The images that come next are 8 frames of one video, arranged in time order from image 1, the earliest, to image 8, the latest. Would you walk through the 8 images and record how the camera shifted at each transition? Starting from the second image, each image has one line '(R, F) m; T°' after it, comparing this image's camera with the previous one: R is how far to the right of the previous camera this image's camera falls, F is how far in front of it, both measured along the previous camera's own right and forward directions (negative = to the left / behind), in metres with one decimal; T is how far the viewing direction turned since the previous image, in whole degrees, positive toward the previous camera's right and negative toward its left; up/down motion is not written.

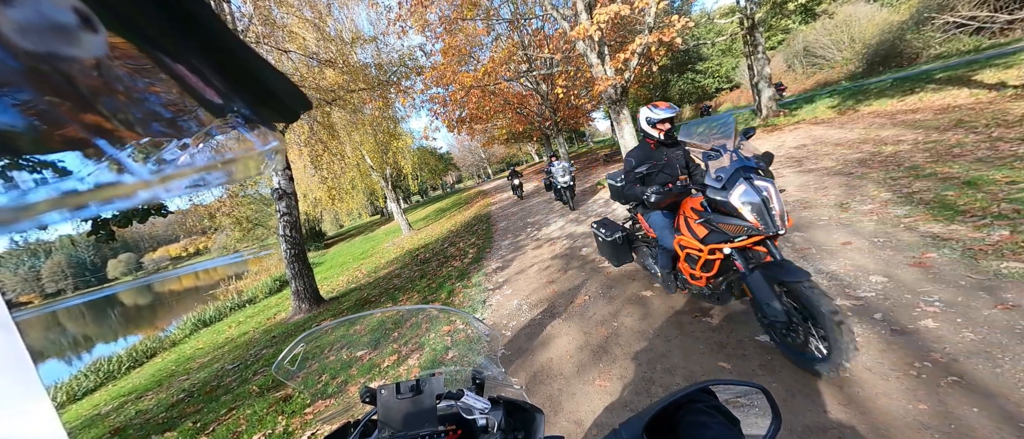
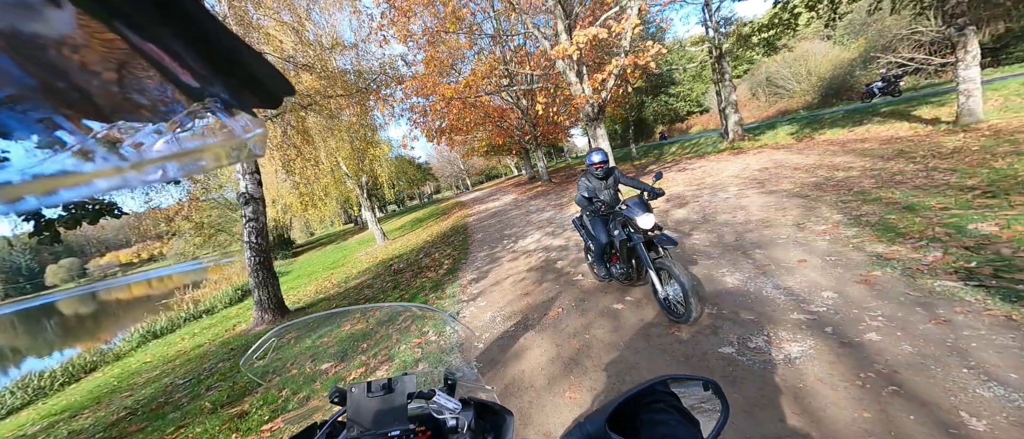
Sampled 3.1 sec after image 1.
(0.0, 0.0) m; +4°
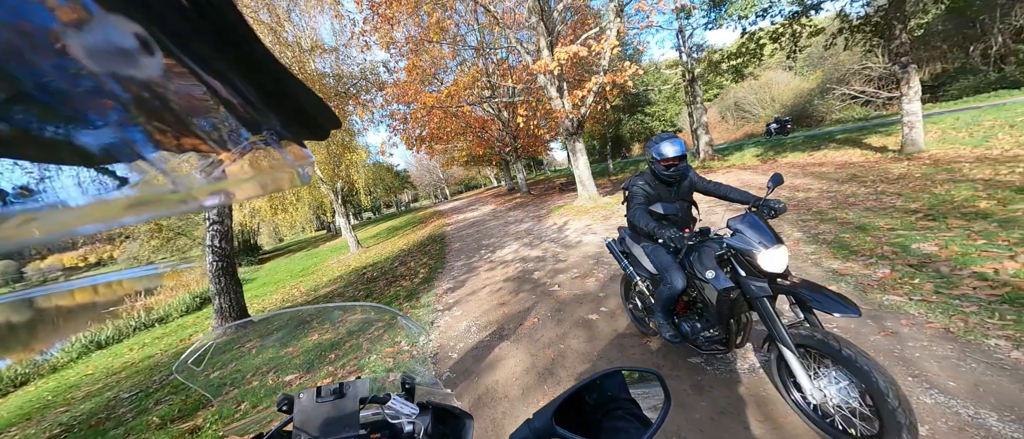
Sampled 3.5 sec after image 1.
(0.0, 0.0) m; +4°
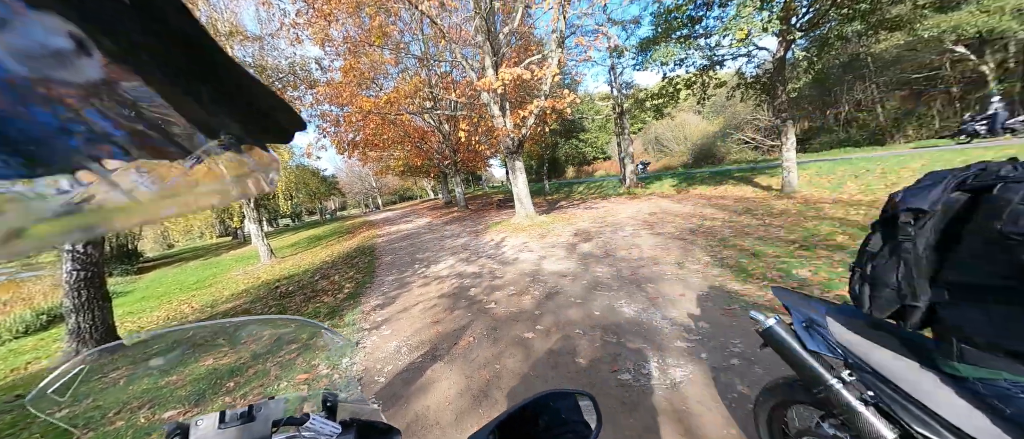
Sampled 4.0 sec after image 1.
(0.0, 0.0) m; +11°
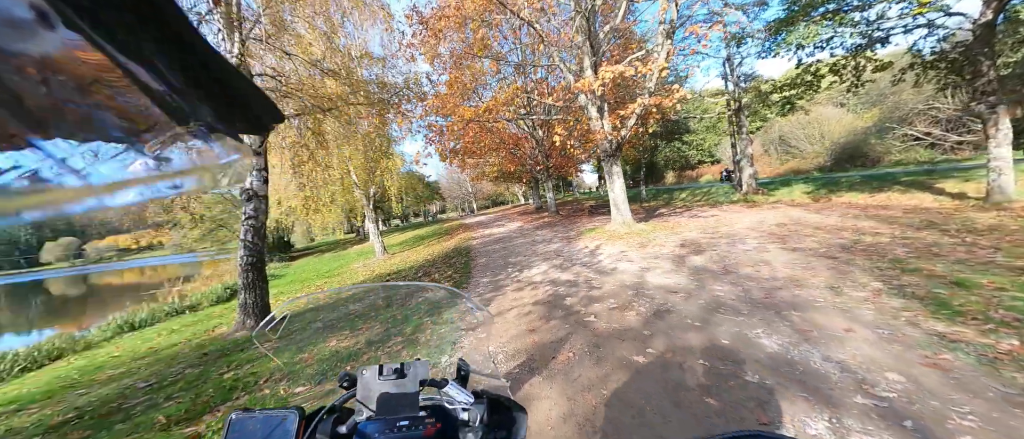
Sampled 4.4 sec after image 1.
(-0.2, +0.3) m; -15°
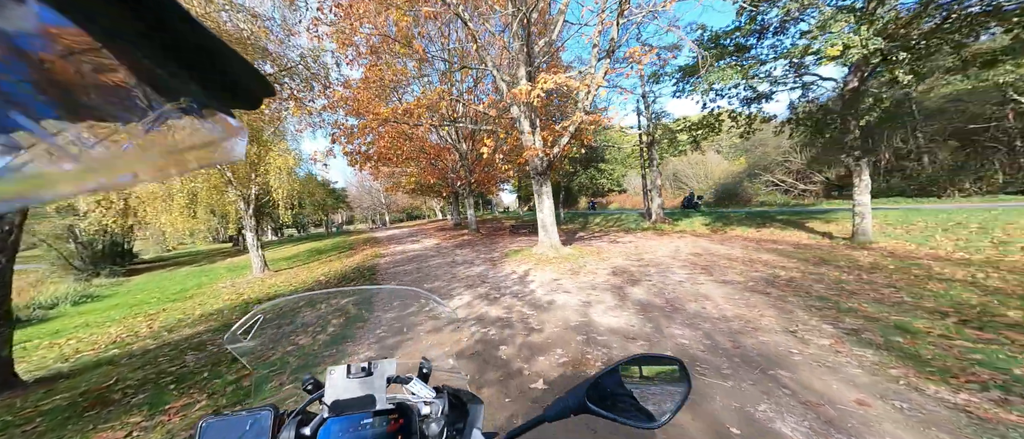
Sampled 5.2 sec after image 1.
(-0.1, +1.3) m; +14°
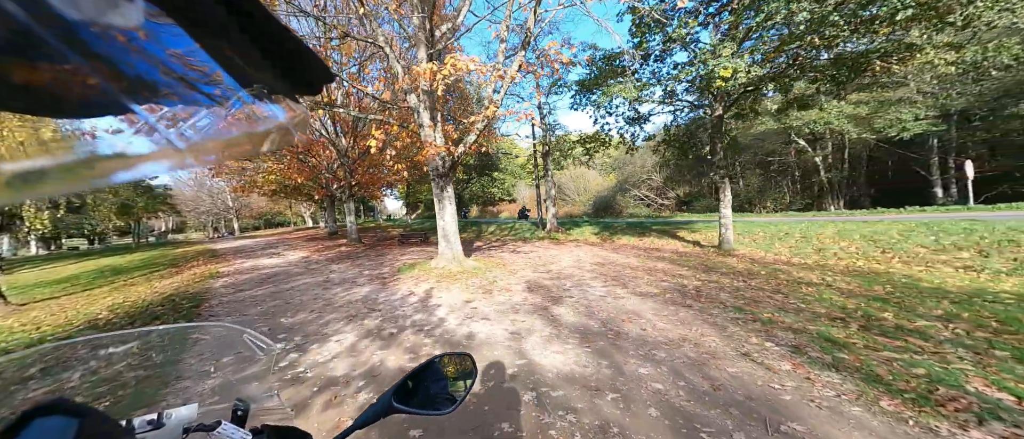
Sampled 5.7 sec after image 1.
(-0.3, +1.4) m; +19°
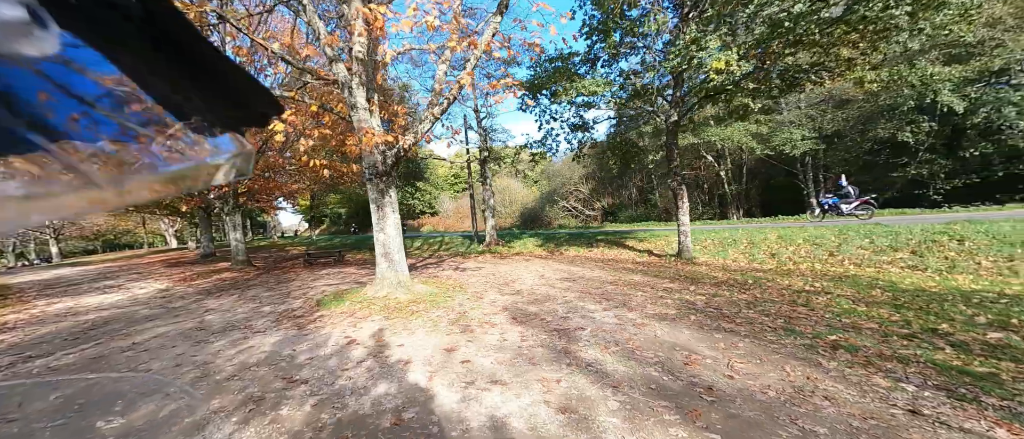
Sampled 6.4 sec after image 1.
(-1.1, +1.9) m; +14°
